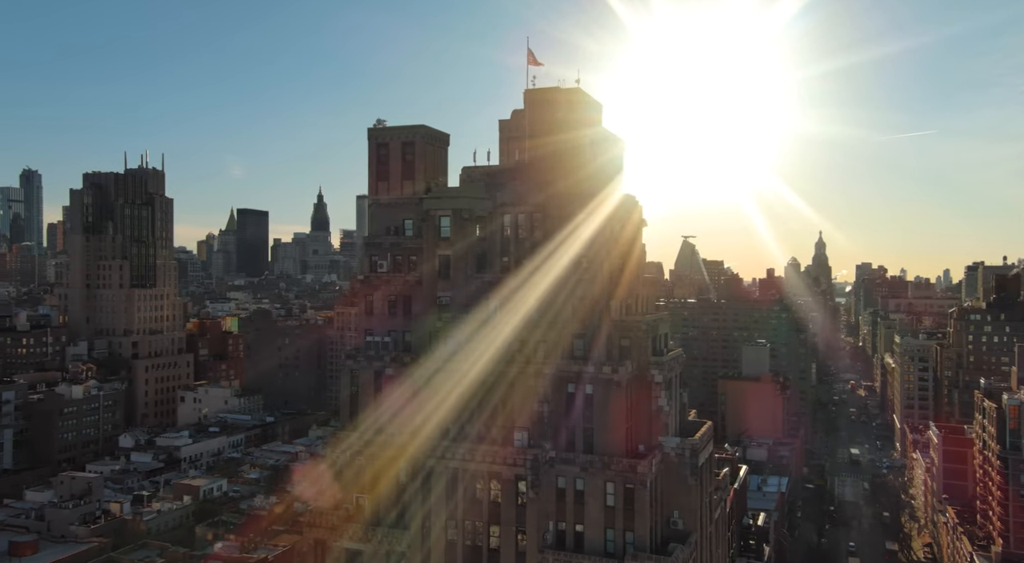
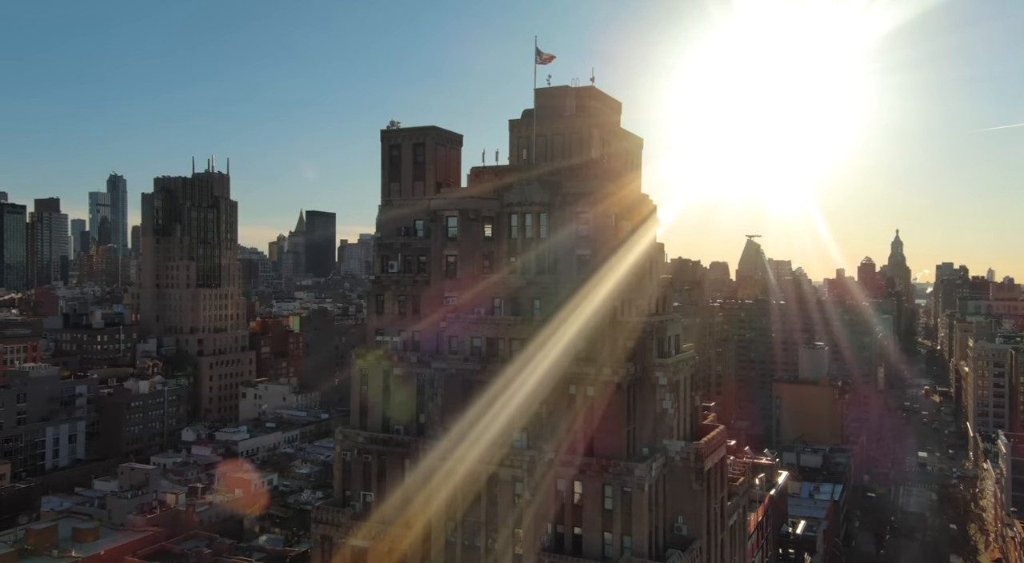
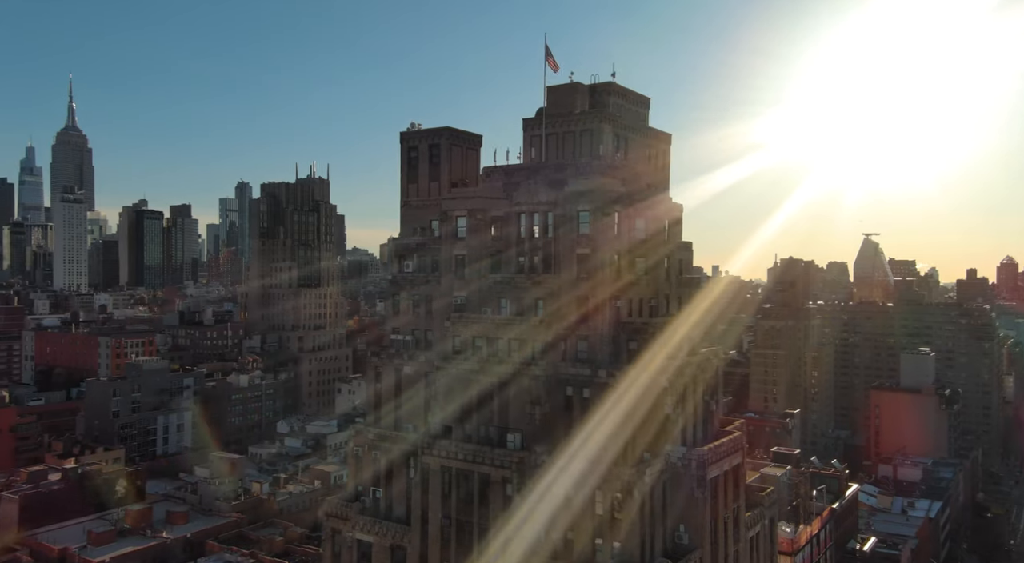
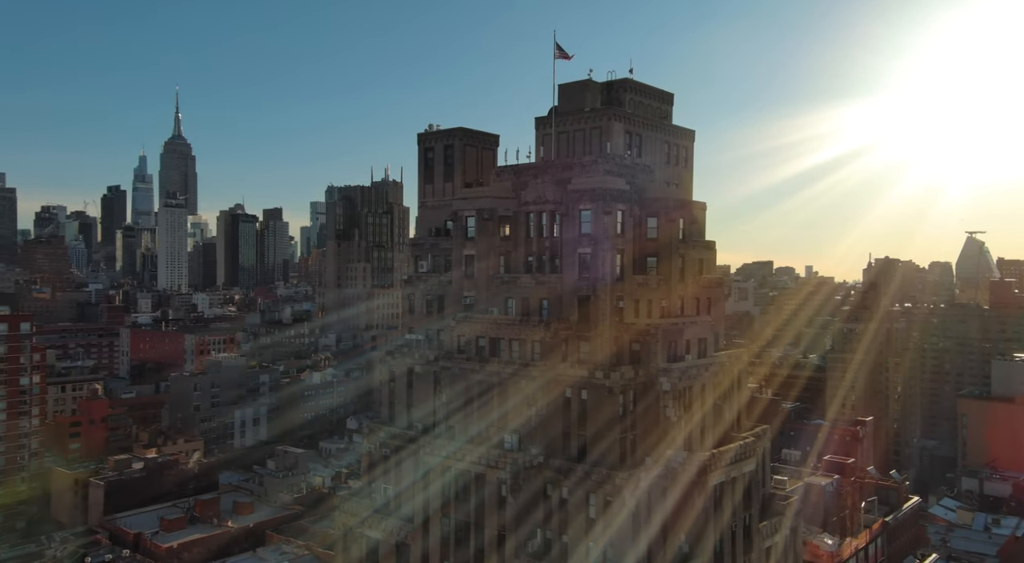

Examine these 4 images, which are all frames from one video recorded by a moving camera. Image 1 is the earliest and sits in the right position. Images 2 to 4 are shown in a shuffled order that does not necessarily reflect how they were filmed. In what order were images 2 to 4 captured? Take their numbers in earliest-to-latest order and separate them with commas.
2, 3, 4
